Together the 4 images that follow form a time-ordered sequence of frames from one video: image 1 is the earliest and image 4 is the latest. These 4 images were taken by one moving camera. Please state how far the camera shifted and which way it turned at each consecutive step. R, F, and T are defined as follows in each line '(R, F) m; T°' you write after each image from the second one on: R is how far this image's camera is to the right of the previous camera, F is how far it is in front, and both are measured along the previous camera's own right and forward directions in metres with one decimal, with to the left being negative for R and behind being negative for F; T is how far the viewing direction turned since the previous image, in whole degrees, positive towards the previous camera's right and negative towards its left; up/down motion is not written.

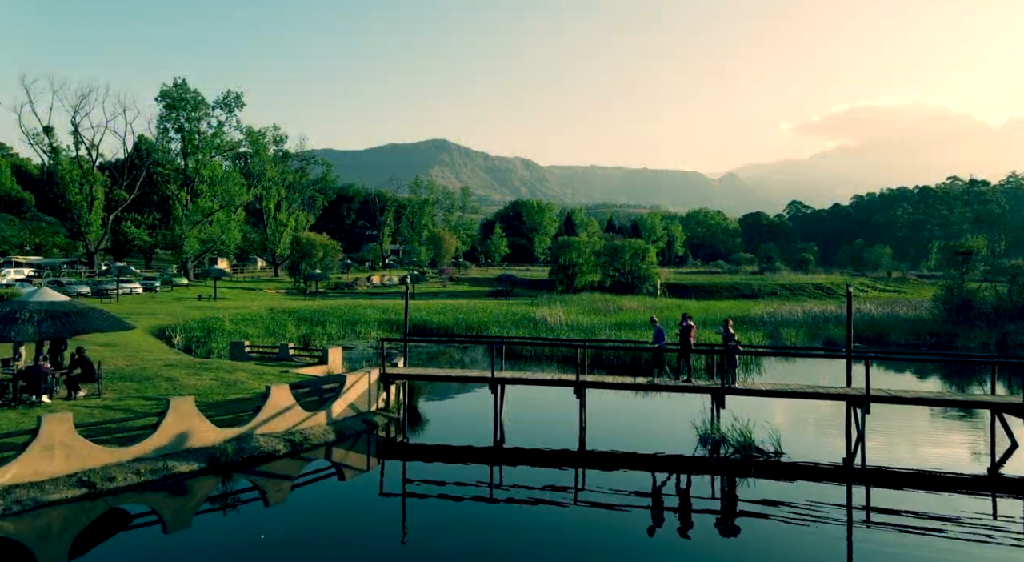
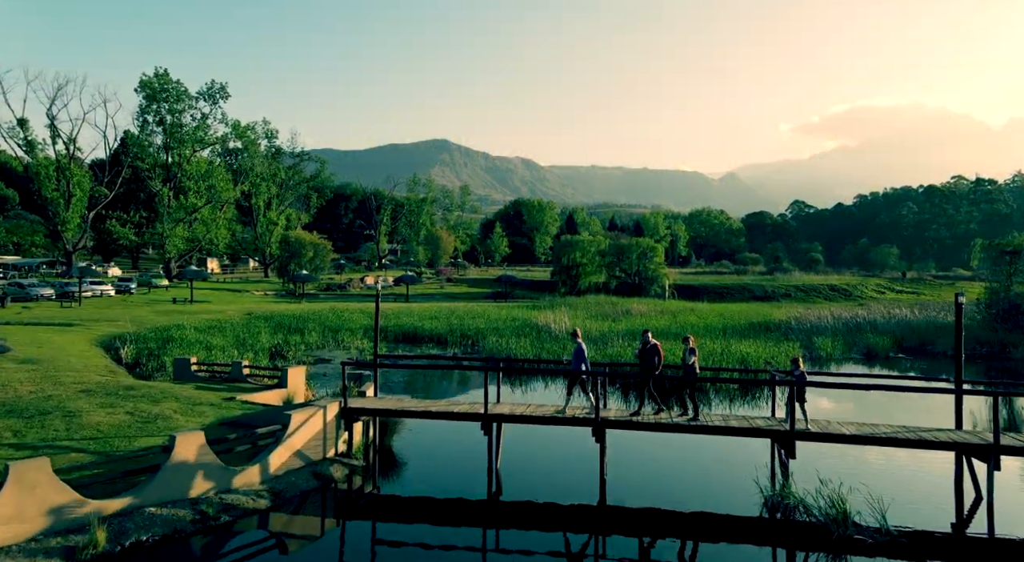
(0.0, +3.9) m; 0°
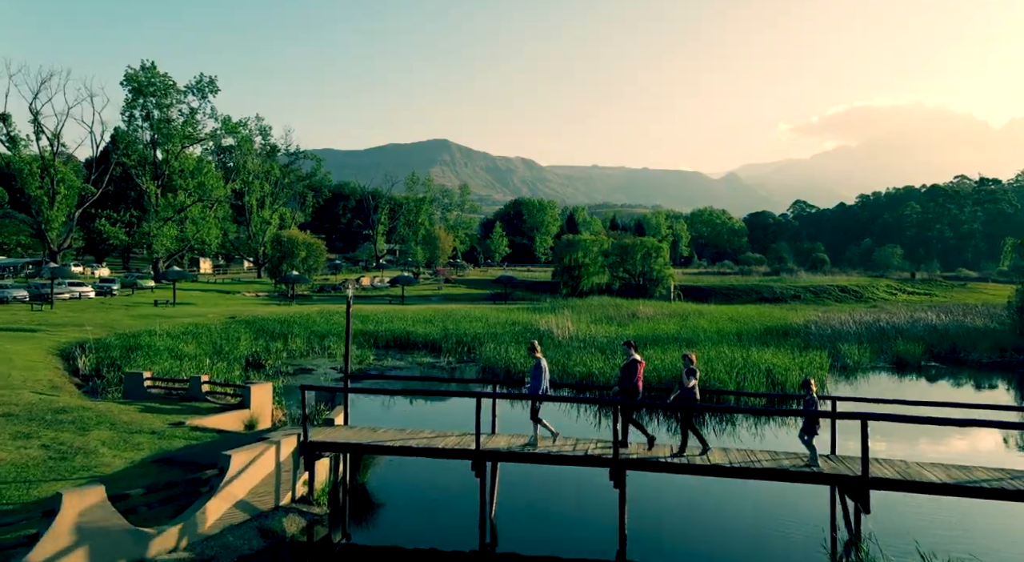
(0.0, +2.4) m; 0°
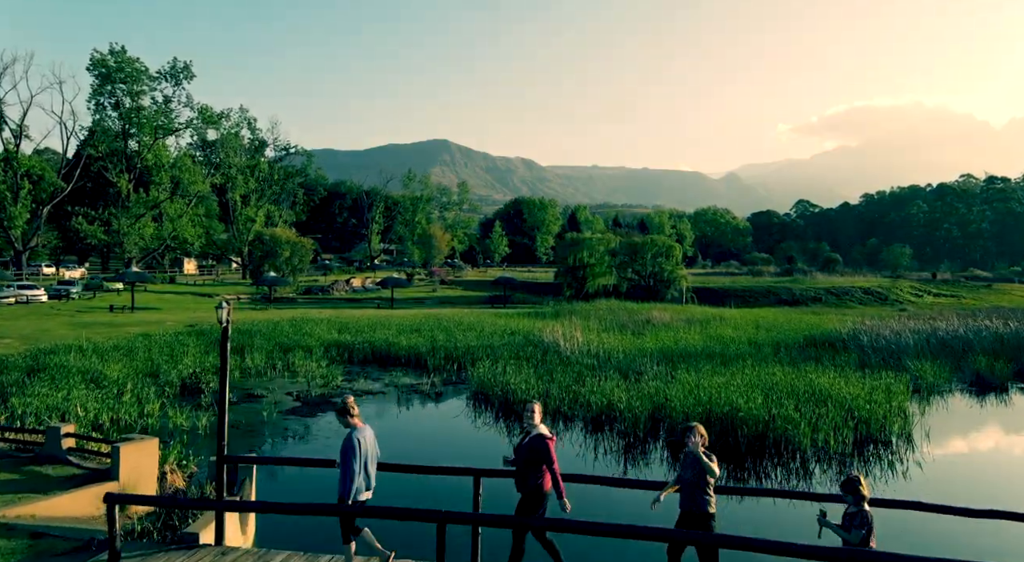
(0.0, +5.0) m; 0°
